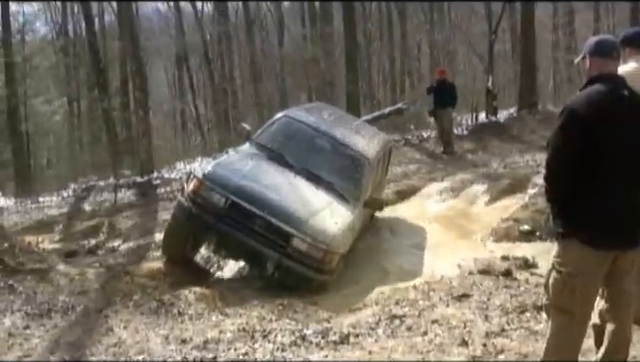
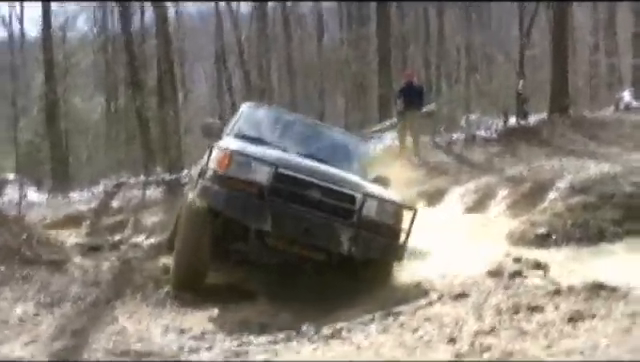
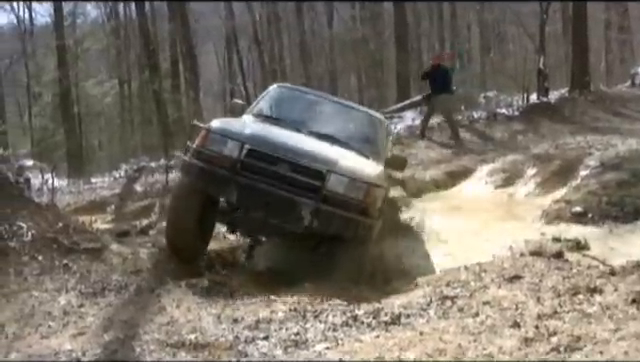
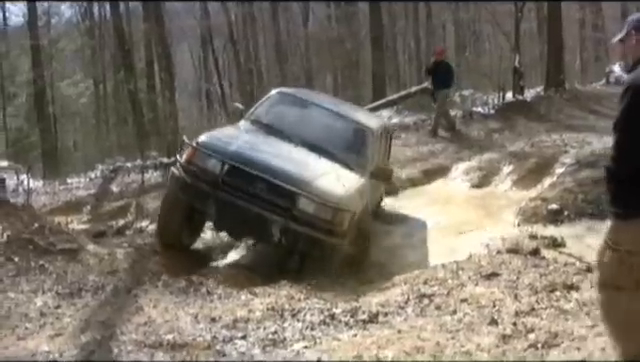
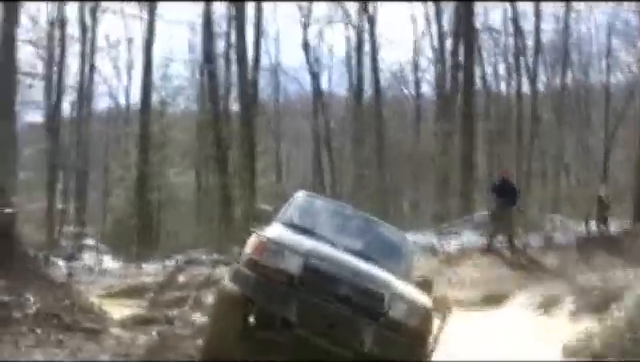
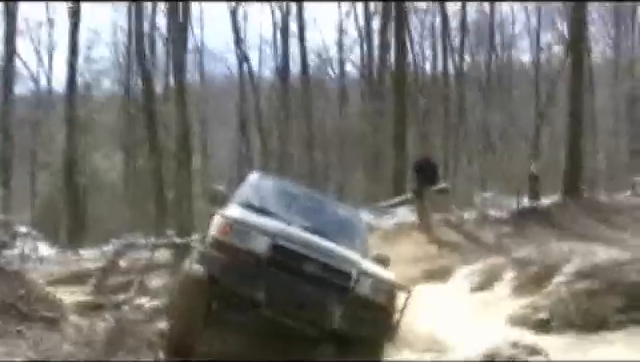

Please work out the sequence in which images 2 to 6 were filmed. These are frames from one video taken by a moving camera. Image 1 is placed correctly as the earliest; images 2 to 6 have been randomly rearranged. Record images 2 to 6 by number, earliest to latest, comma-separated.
4, 3, 2, 6, 5
